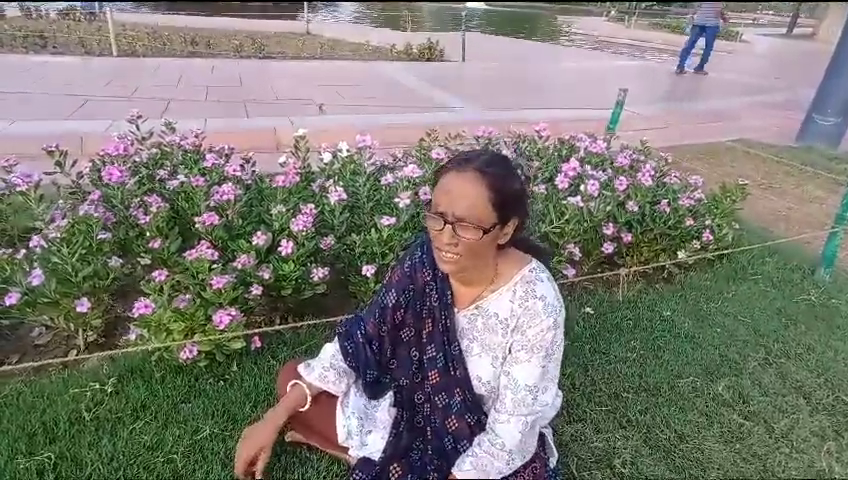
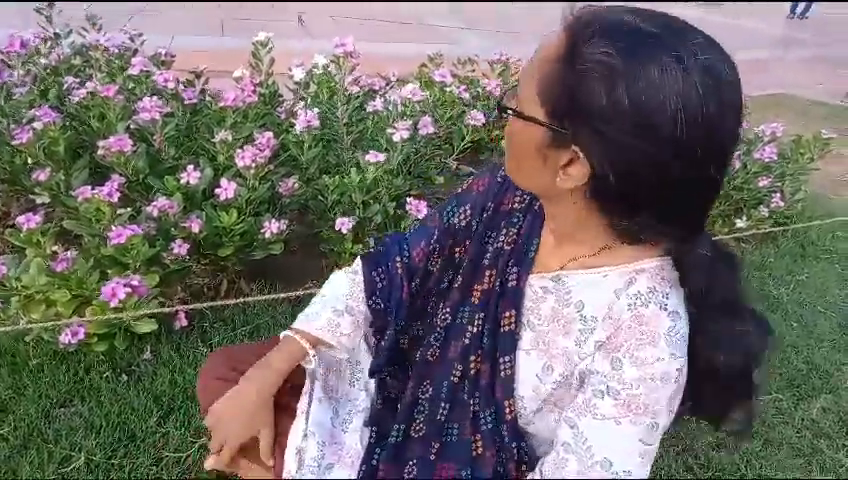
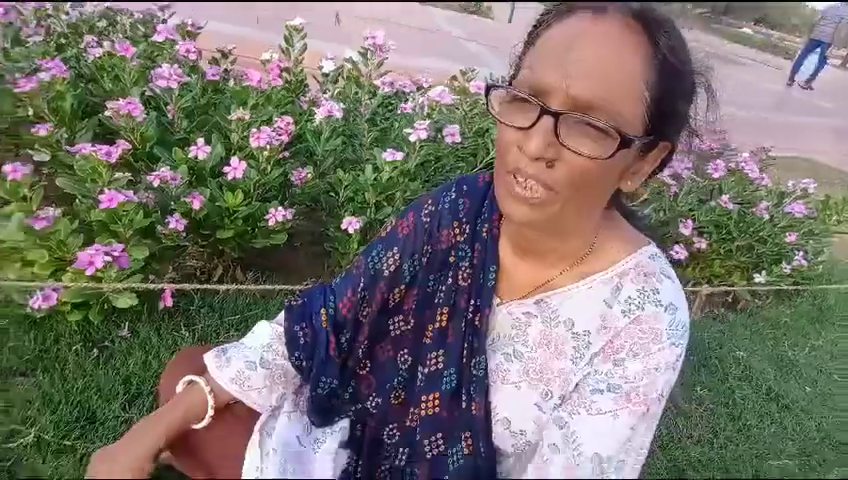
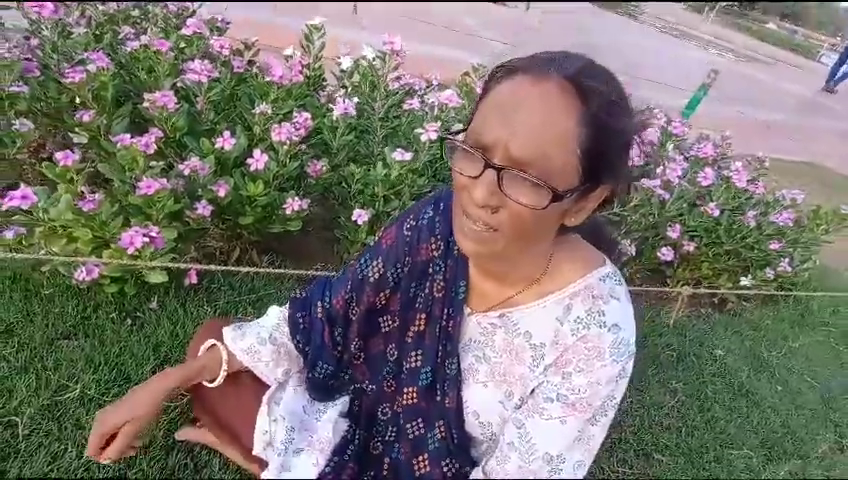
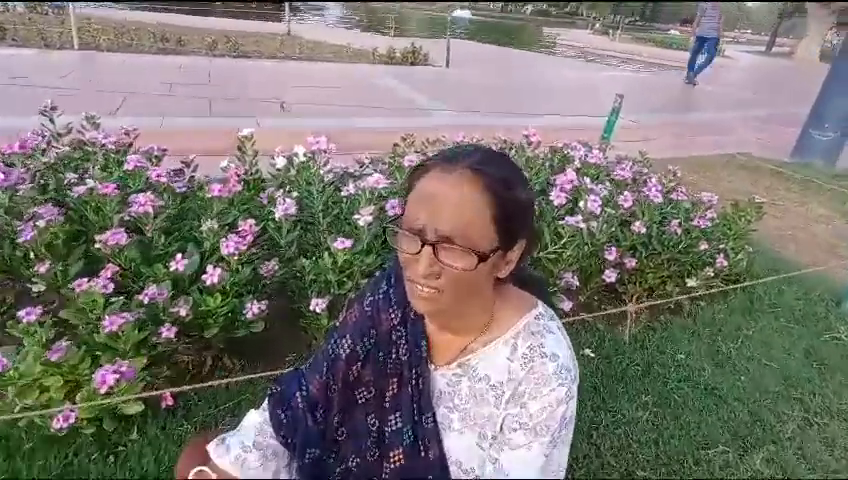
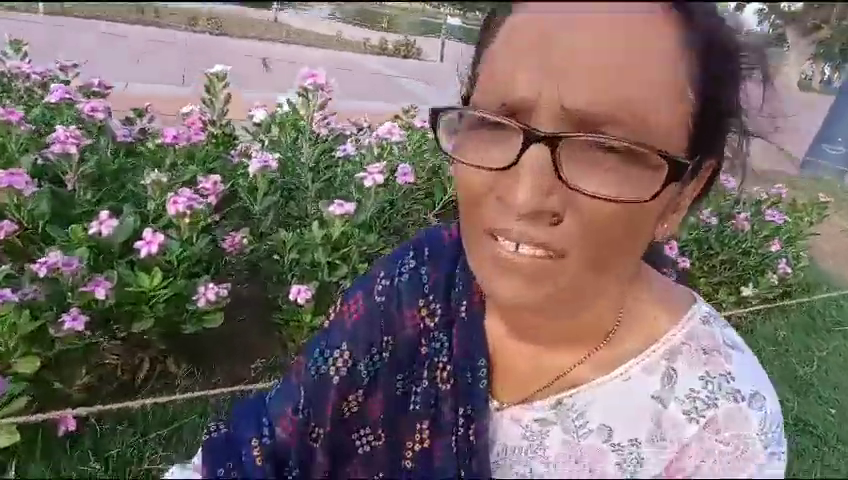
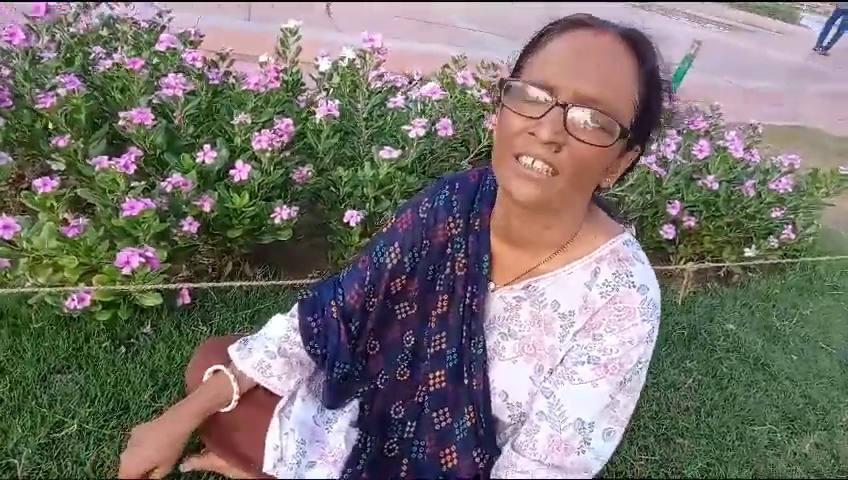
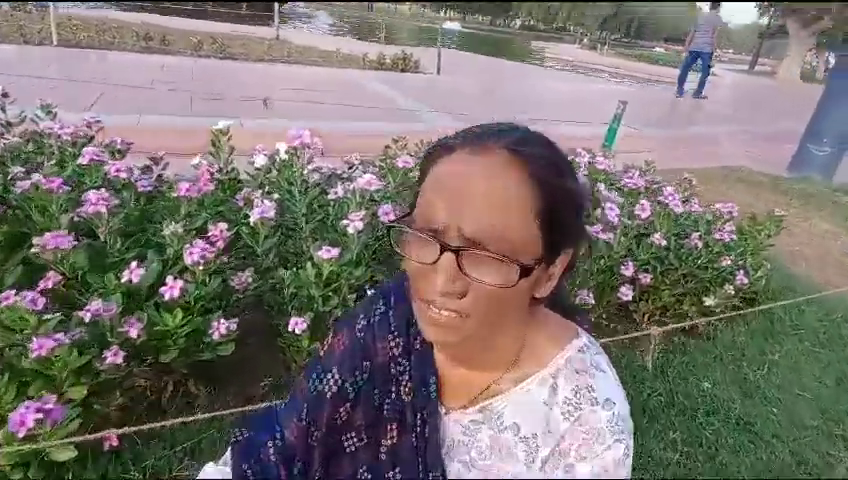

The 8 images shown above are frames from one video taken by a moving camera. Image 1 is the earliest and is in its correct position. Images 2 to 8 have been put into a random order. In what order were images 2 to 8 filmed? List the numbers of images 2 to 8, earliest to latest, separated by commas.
5, 8, 6, 3, 4, 7, 2
